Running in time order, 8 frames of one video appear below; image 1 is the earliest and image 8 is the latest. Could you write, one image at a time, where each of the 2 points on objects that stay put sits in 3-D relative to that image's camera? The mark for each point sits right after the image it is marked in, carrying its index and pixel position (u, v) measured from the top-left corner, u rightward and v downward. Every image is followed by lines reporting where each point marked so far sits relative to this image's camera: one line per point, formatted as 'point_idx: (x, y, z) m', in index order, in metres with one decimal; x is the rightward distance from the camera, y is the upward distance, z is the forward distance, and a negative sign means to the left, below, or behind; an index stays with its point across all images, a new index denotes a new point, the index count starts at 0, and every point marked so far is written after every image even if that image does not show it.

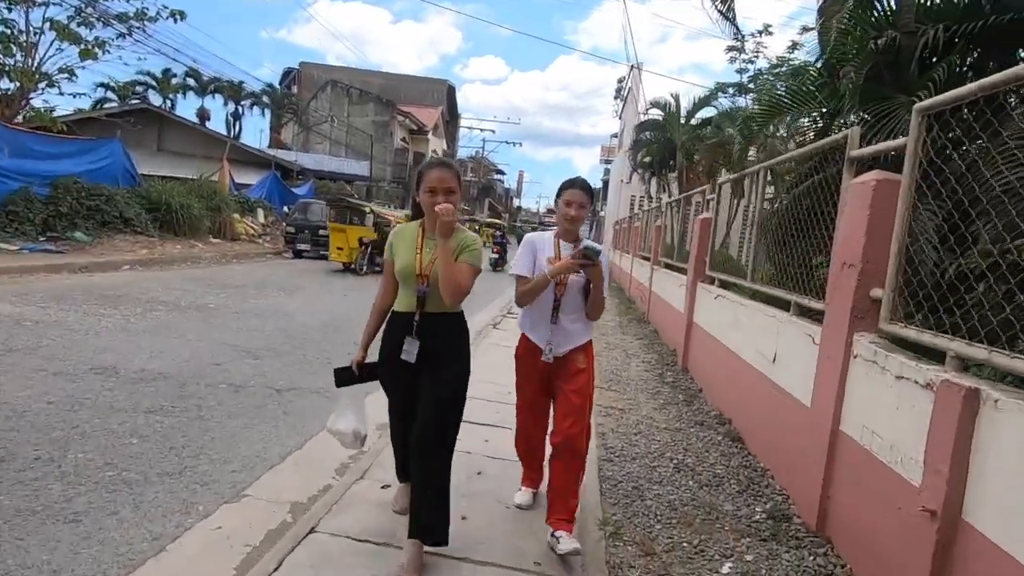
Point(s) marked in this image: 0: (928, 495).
0: (+1.8, -0.9, +2.3) m
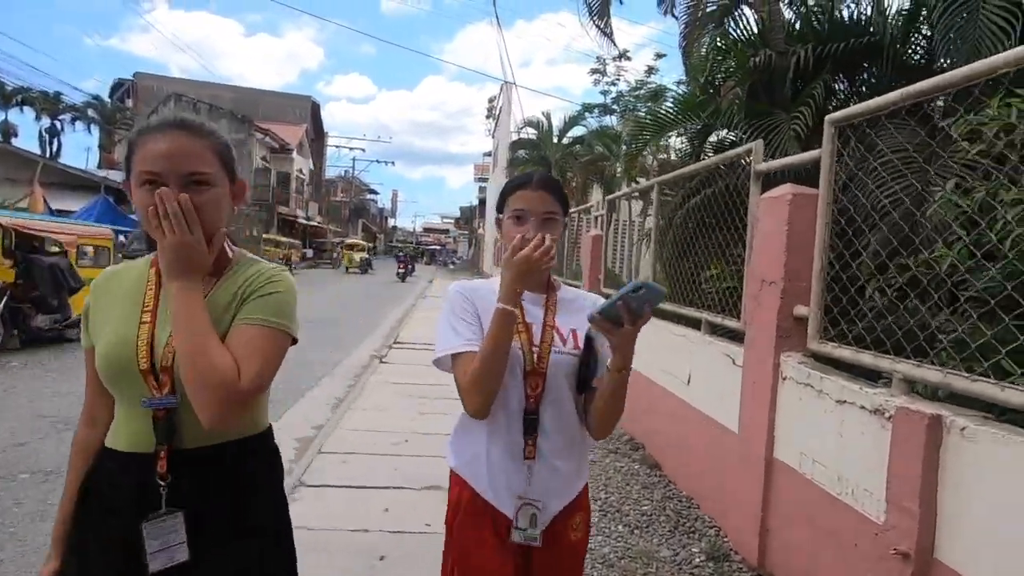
0: (+1.5, -1.0, +2.1) m
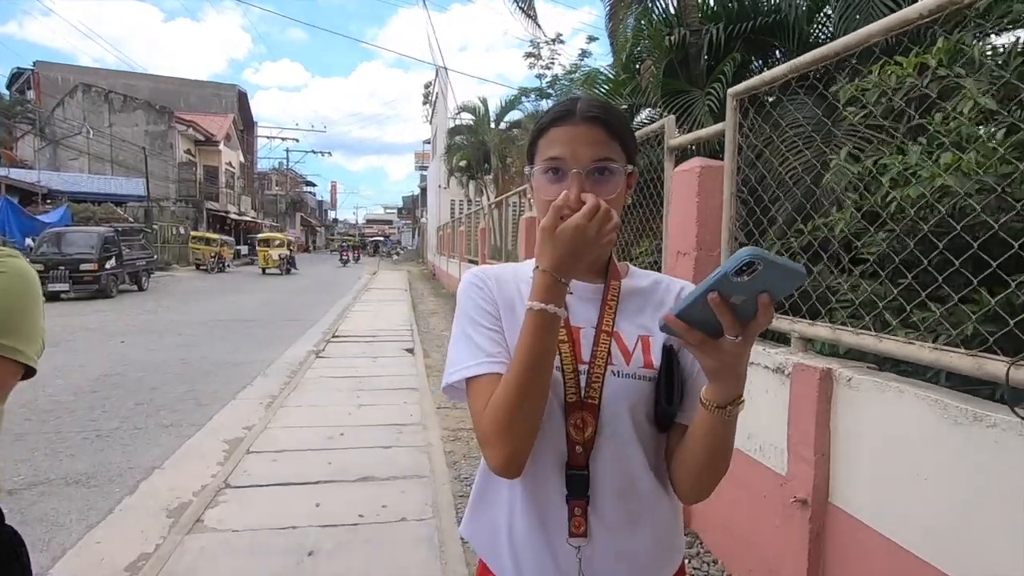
0: (+1.2, -0.8, +2.2) m
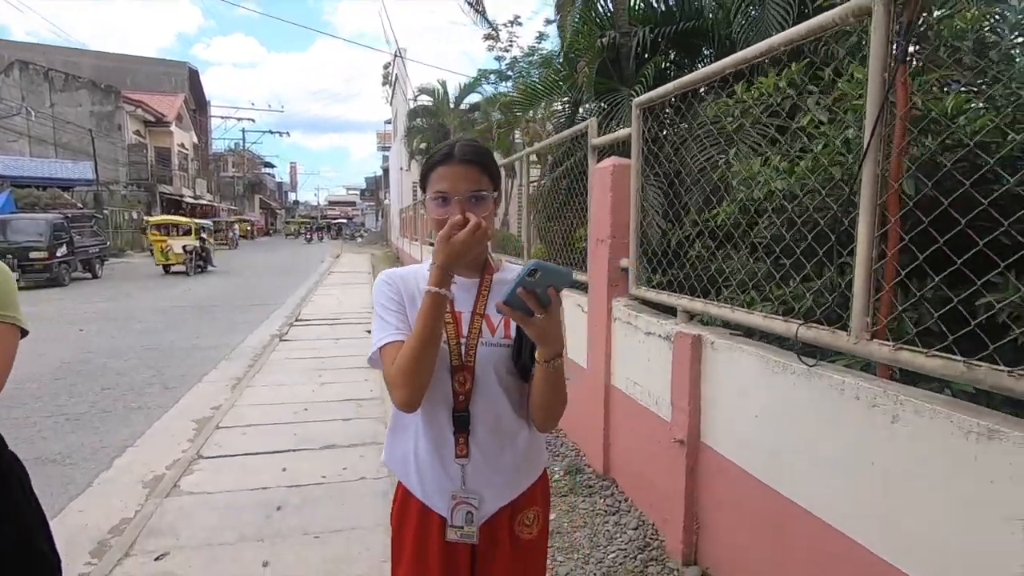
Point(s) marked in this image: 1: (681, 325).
0: (+0.8, -0.7, +2.7) m
1: (+0.9, -0.2, +2.8) m
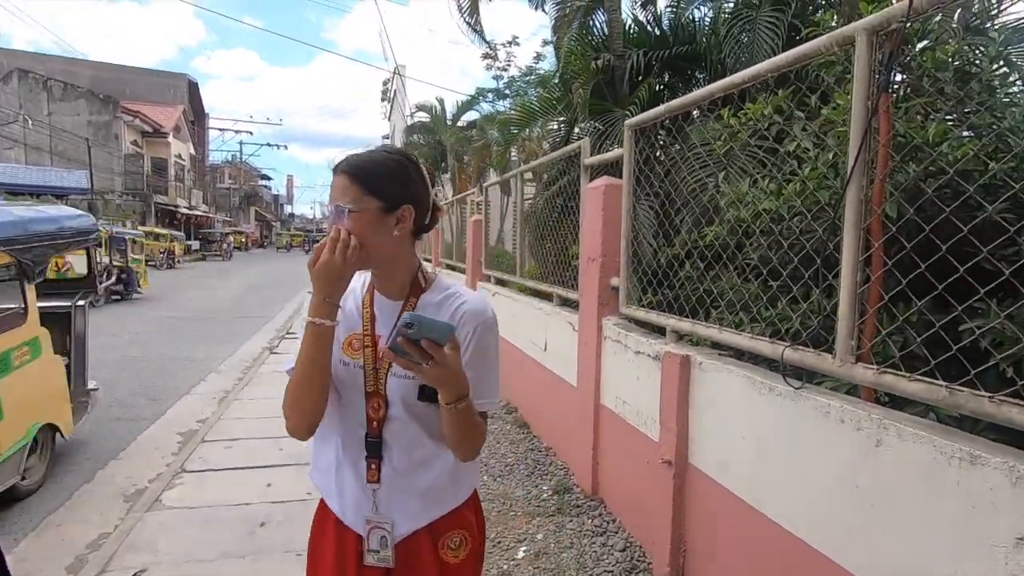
0: (+0.8, -0.8, +2.7) m
1: (+0.8, -0.3, +2.8) m
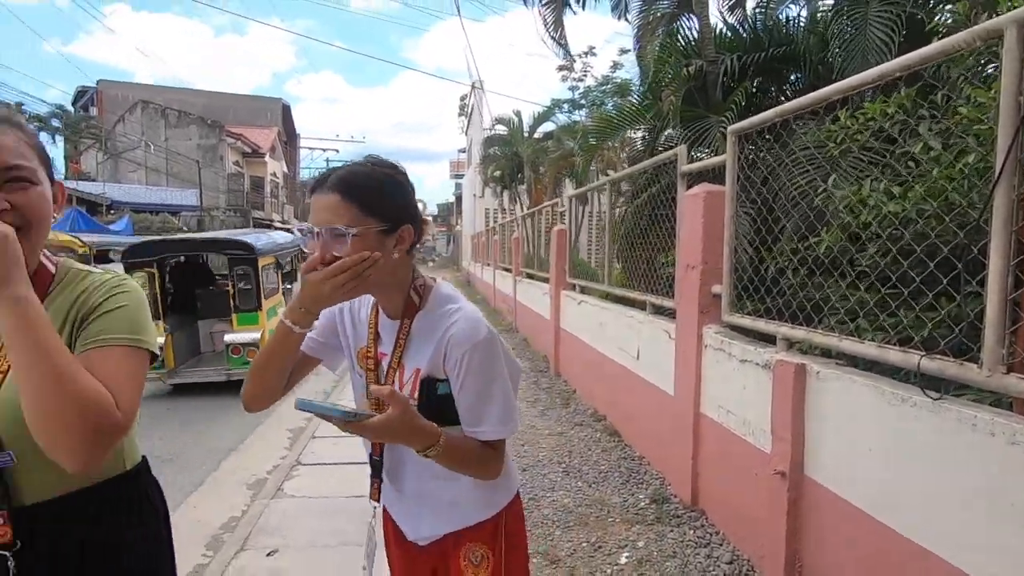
0: (+1.3, -0.8, +2.7) m
1: (+1.4, -0.3, +2.8) m
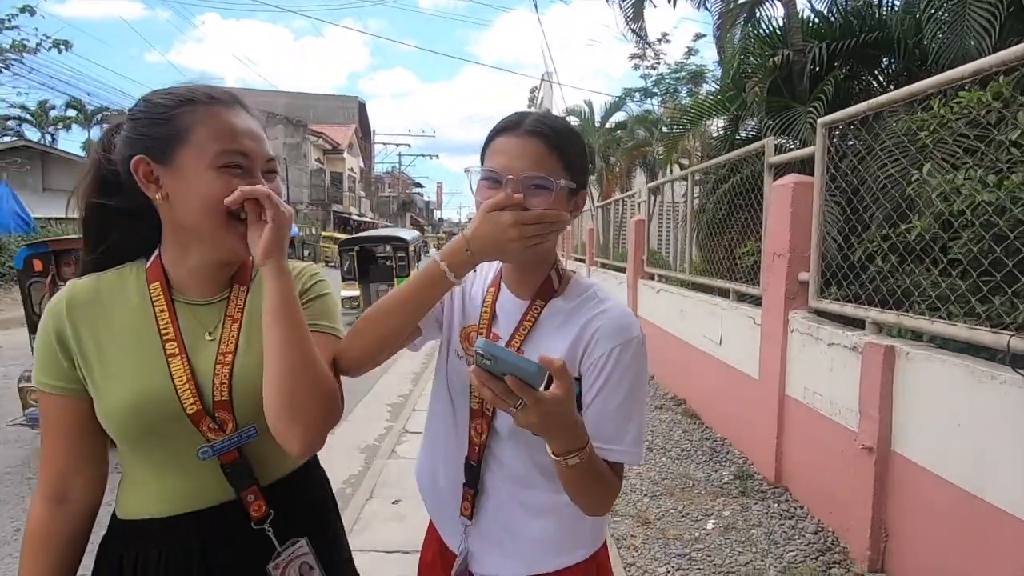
0: (+1.8, -0.8, +2.8) m
1: (+1.9, -0.3, +2.9) m
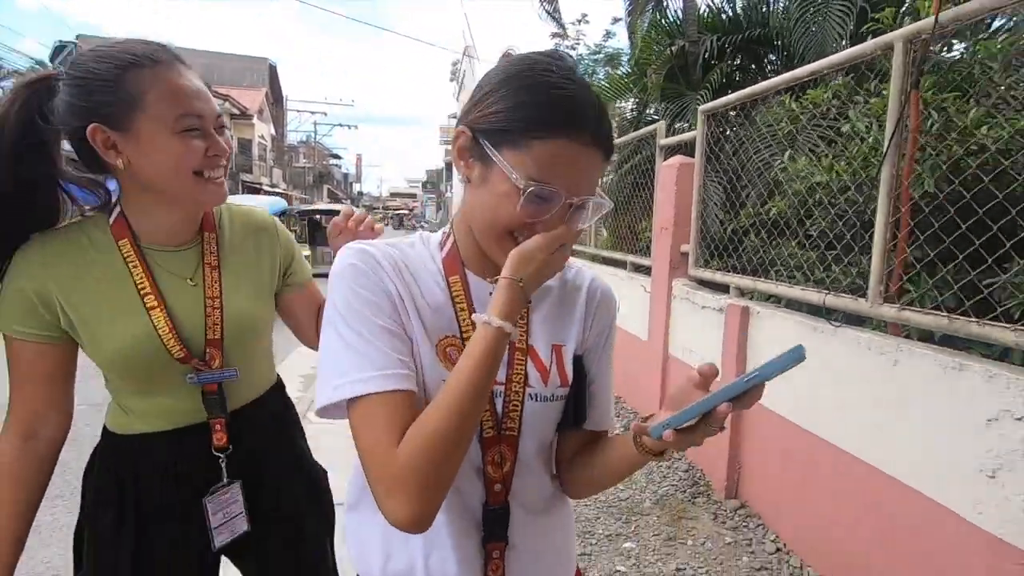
0: (+1.3, -0.6, +3.3) m
1: (+1.4, -0.1, +3.3) m
